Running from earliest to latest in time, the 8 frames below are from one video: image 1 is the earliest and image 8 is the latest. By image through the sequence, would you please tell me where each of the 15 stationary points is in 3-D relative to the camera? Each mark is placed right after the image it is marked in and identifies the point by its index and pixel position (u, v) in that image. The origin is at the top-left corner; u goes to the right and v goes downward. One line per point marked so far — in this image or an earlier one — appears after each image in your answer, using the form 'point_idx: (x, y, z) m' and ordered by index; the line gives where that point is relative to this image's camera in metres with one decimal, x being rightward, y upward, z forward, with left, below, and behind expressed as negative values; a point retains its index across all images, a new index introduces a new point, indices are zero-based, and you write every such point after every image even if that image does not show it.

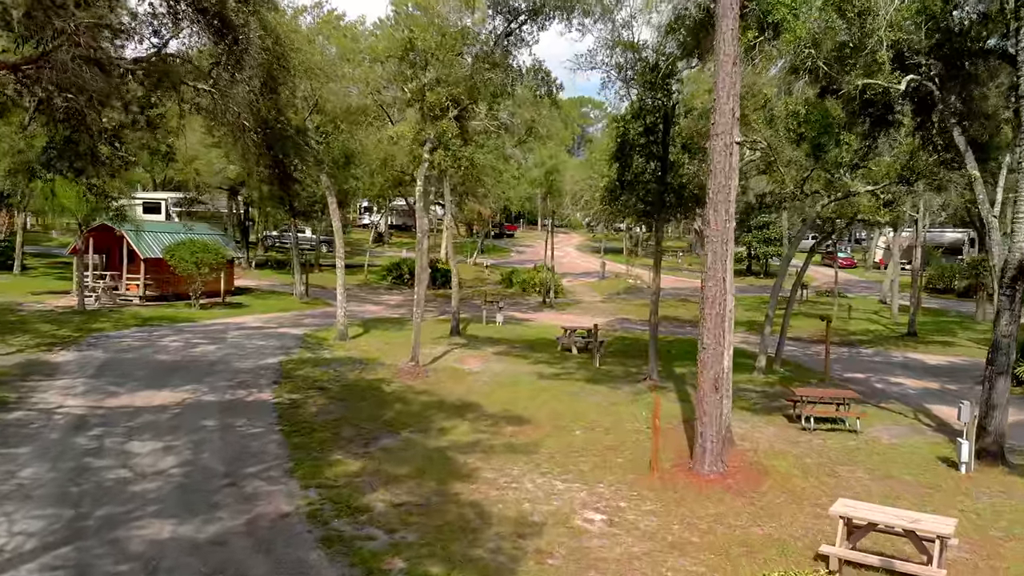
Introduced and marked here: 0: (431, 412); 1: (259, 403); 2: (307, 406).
0: (-1.5, -2.2, +12.6) m
1: (-4.8, -2.2, +13.3) m
2: (-3.8, -2.2, +13.1) m
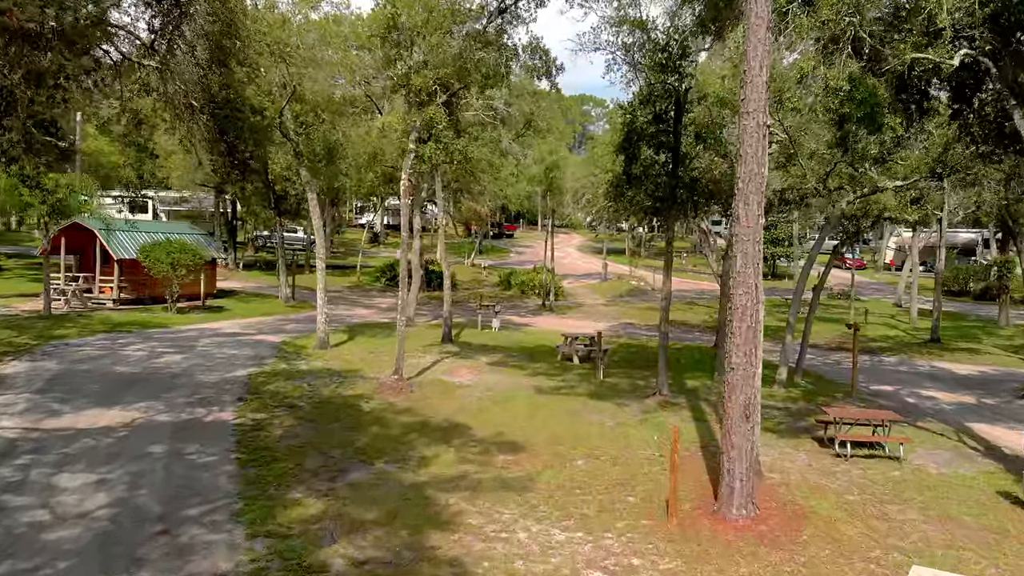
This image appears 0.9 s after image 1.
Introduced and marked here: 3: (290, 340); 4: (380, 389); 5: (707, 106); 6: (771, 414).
0: (-1.6, -2.3, +10.9) m
1: (-4.9, -2.3, +11.7) m
2: (-3.9, -2.3, +11.6) m
3: (-5.9, -1.4, +18.9) m
4: (-2.5, -1.9, +13.5) m
5: (+4.2, +3.9, +15.2) m
6: (+5.0, -2.4, +13.6) m
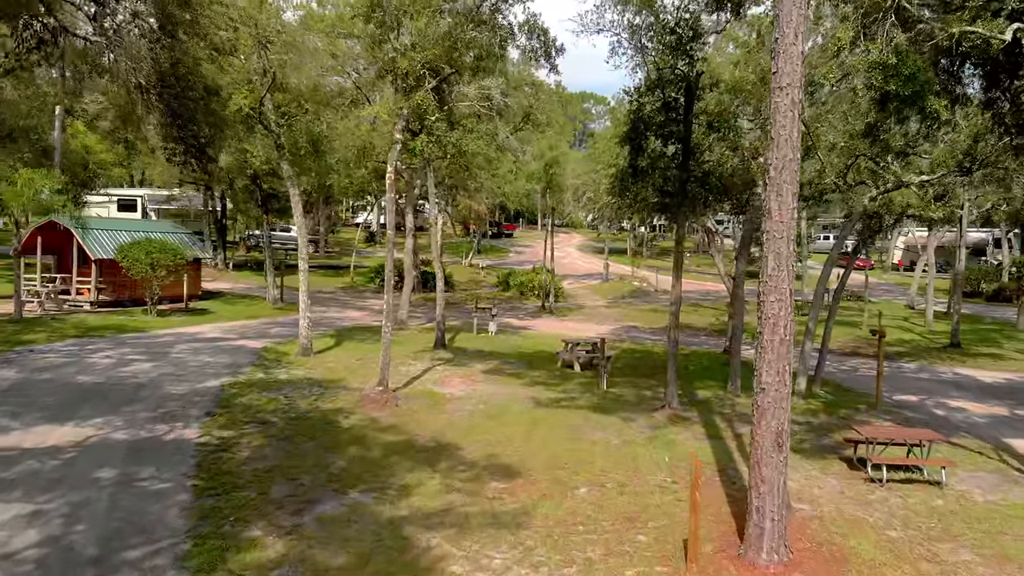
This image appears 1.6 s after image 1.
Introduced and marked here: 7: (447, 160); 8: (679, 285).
0: (-1.7, -2.4, +9.7) m
1: (-5.0, -2.4, +10.5) m
2: (-4.0, -2.4, +10.4) m
3: (-6.0, -1.4, +17.7) m
4: (-2.6, -2.0, +12.3) m
5: (+4.1, +3.9, +14.0) m
6: (+4.9, -2.5, +12.4) m
7: (-1.8, +3.5, +19.4) m
8: (+3.0, +0.1, +12.7) m
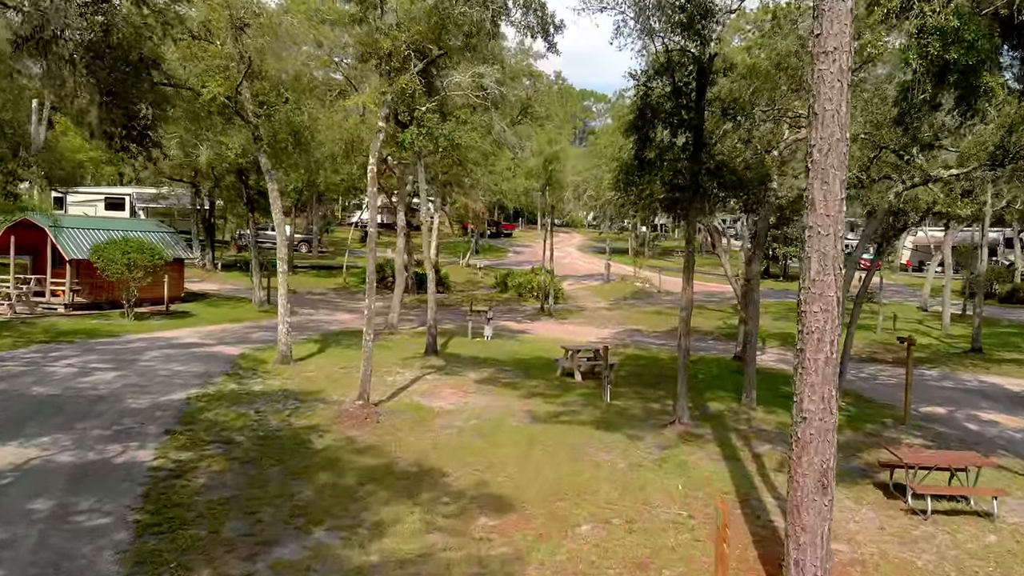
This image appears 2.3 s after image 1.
0: (-1.8, -2.4, +8.6) m
1: (-5.1, -2.4, +9.3) m
2: (-4.1, -2.4, +9.2) m
3: (-6.1, -1.5, +16.5) m
4: (-2.7, -2.1, +11.1) m
5: (+4.0, +3.8, +12.8) m
6: (+4.8, -2.5, +11.2) m
7: (-1.9, +3.4, +18.2) m
8: (+2.9, 0.0, +11.5) m
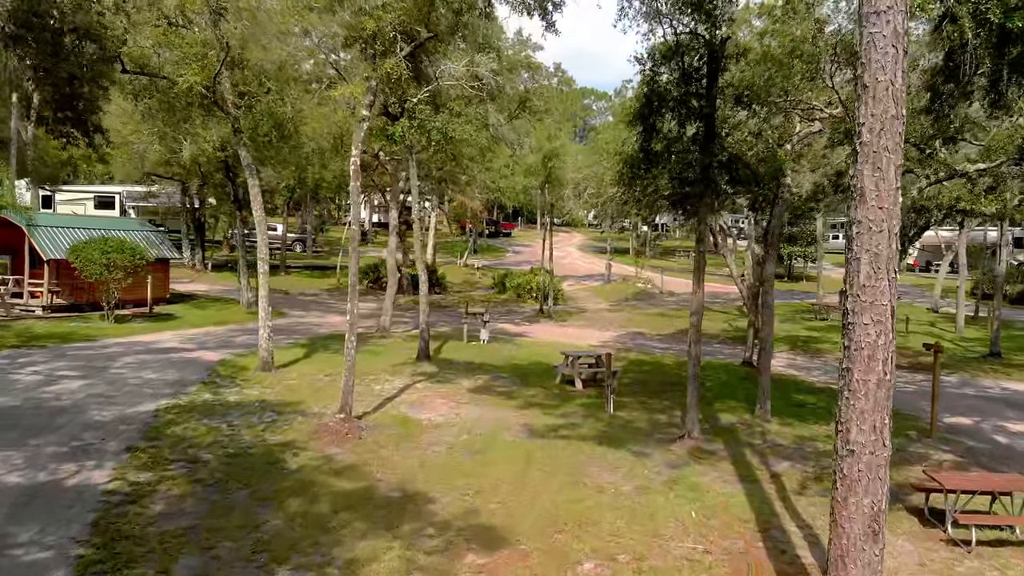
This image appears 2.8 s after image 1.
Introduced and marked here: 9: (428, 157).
0: (-1.8, -2.5, +7.6) m
1: (-5.1, -2.5, +8.4) m
2: (-4.2, -2.5, +8.2) m
3: (-6.2, -1.5, +15.6) m
4: (-2.8, -2.1, +10.1) m
5: (+3.9, +3.7, +11.8) m
6: (+4.7, -2.6, +10.3) m
7: (-1.9, +3.4, +17.2) m
8: (+2.8, -0.1, +10.6) m
9: (-2.2, +3.5, +18.9) m
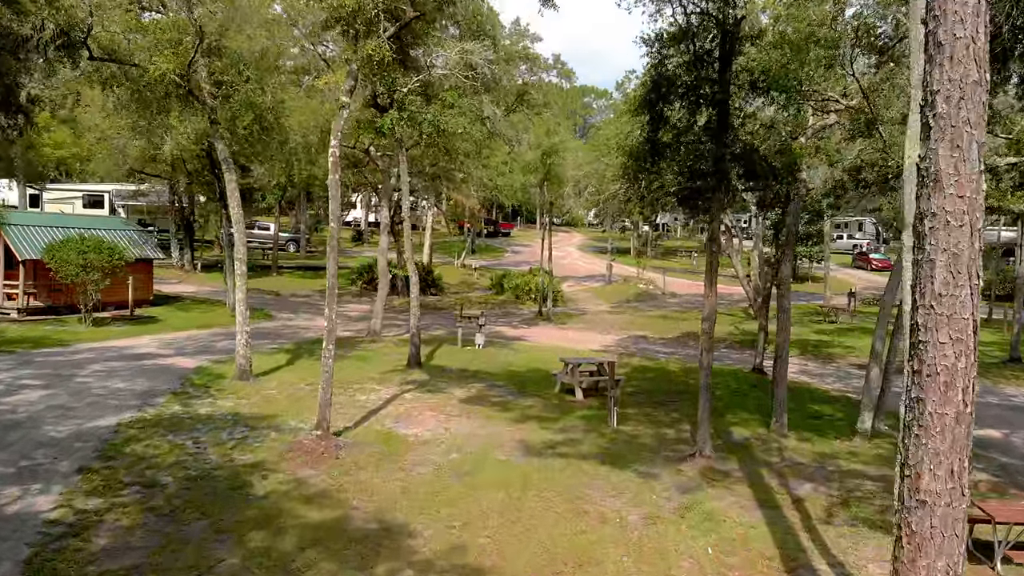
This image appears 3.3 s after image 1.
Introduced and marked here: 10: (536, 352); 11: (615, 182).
0: (-1.9, -2.5, +6.6) m
1: (-5.2, -2.5, +7.4) m
2: (-4.3, -2.5, +7.2) m
3: (-6.3, -1.6, +14.6) m
4: (-2.9, -2.1, +9.2) m
5: (+3.8, +3.7, +10.9) m
6: (+4.7, -2.6, +9.3) m
7: (-2.0, +3.4, +16.3) m
8: (+2.8, -0.1, +9.6) m
9: (-2.3, +3.5, +18.0) m
10: (+0.6, -1.6, +17.9) m
11: (+2.6, +2.7, +17.9) m
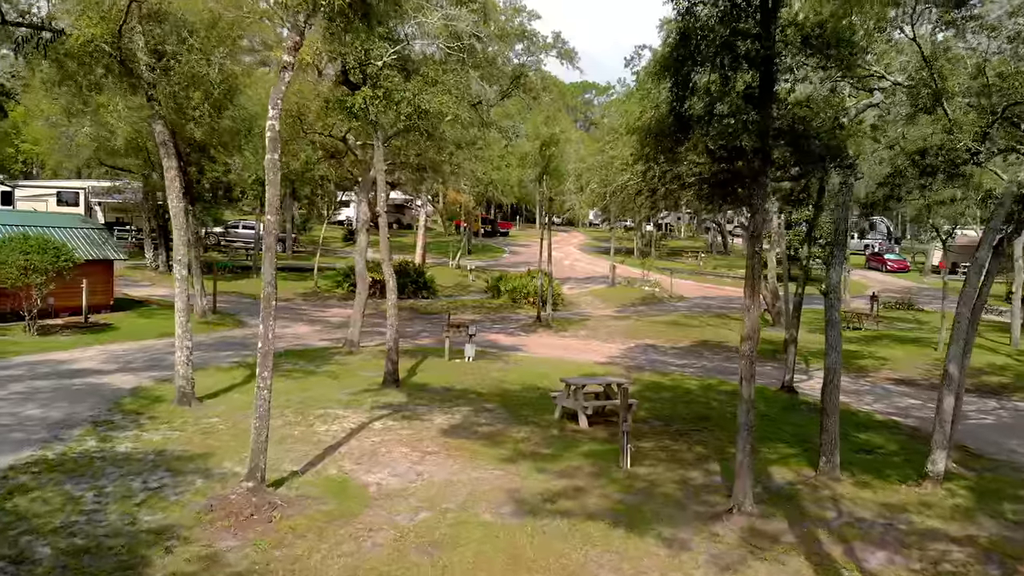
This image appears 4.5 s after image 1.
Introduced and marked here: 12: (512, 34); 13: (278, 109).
0: (-2.1, -2.6, +4.6) m
1: (-5.4, -2.6, +5.4) m
2: (-4.4, -2.6, +5.2) m
3: (-6.4, -1.7, +12.5) m
4: (-3.0, -2.3, +7.1) m
5: (+3.7, +3.6, +8.8) m
6: (+4.5, -2.7, +7.2) m
7: (-2.2, +3.2, +14.2) m
8: (+2.6, -0.2, +7.5) m
9: (-2.4, +3.3, +15.9) m
10: (+0.5, -1.8, +15.8) m
11: (+2.5, +2.6, +15.8) m
12: (0.0, +6.3, +17.5) m
13: (-2.6, +2.0, +7.8) m
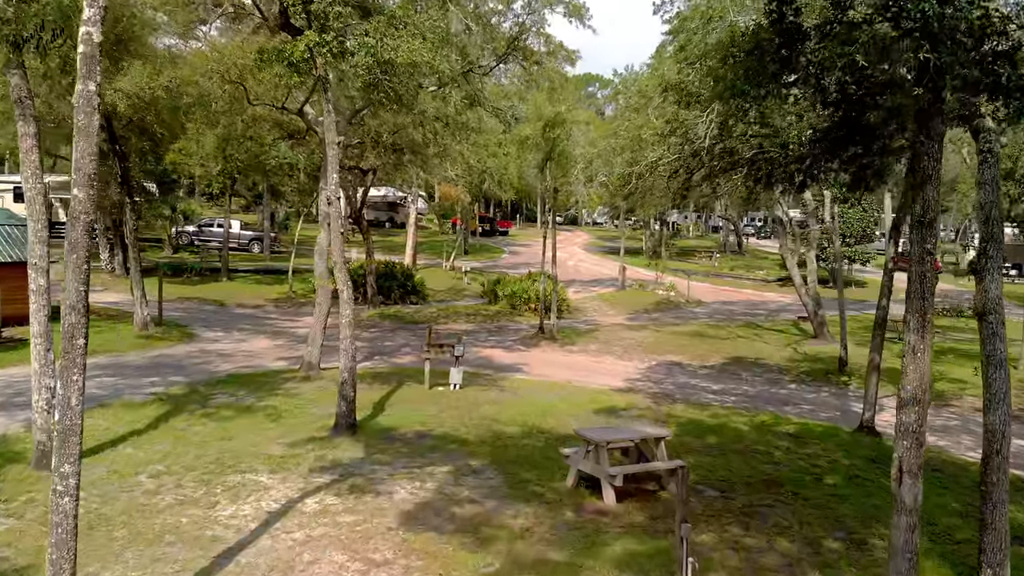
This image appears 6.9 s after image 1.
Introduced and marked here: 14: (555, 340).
0: (-2.1, -2.8, +1.3) m
1: (-5.4, -2.8, +2.1) m
2: (-4.5, -2.8, +1.9) m
3: (-6.5, -1.9, +9.3) m
4: (-3.1, -2.4, +3.8) m
5: (+3.6, +3.4, +5.5) m
6: (+4.5, -2.9, +4.0) m
7: (-2.2, +3.1, +10.9) m
8: (+2.6, -0.4, +4.3) m
9: (-2.5, +3.2, +12.7) m
10: (+0.4, -1.9, +12.6) m
11: (+2.4, +2.4, +12.5) m
12: (-0.1, +6.1, +14.3) m
13: (-2.6, +1.8, +4.5) m
14: (+1.1, -1.5, +19.3) m
